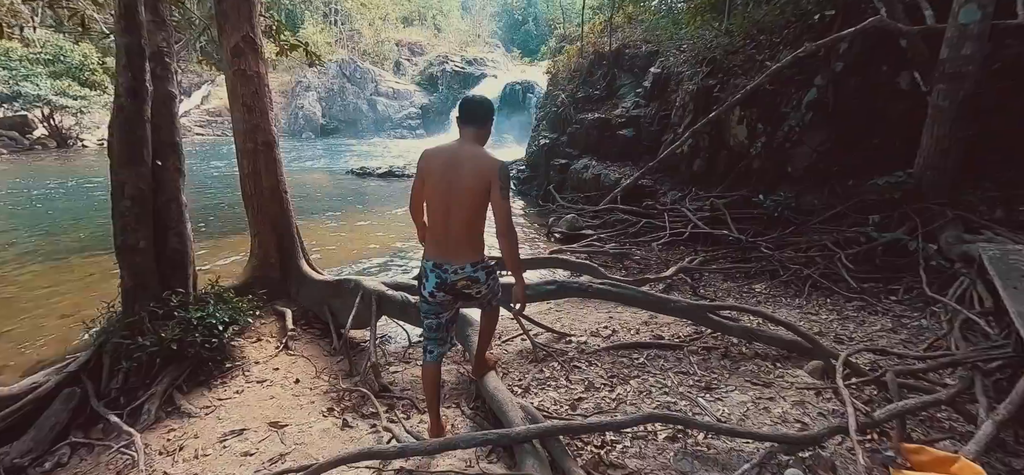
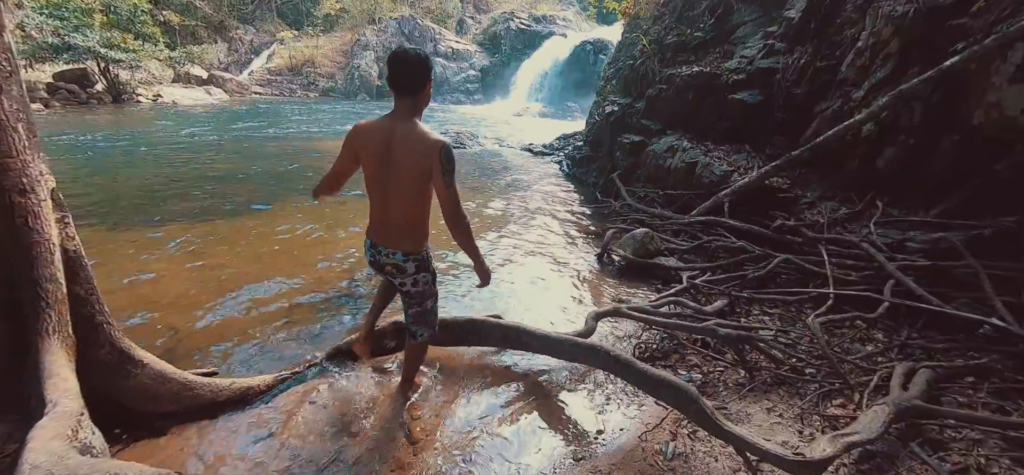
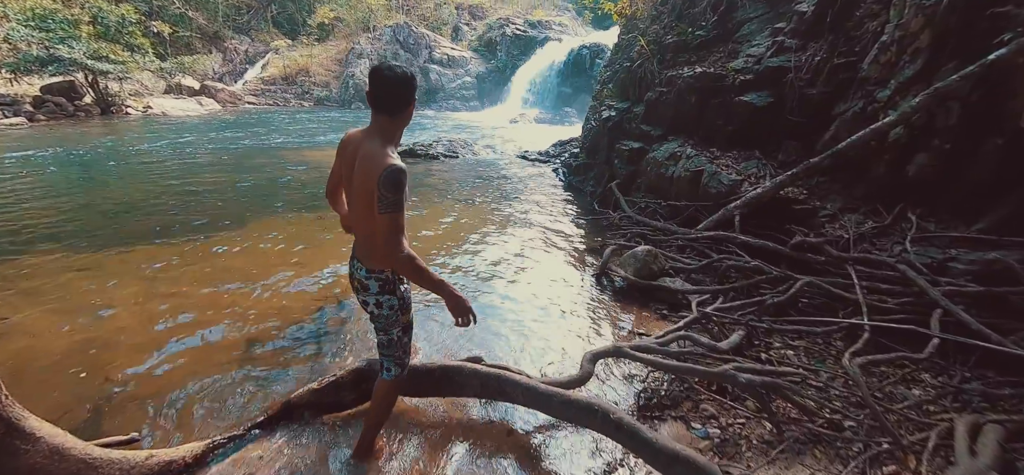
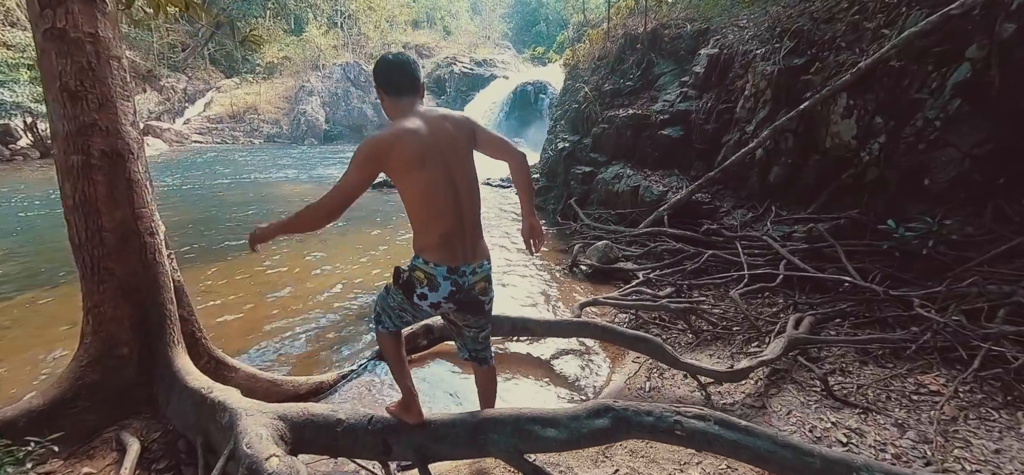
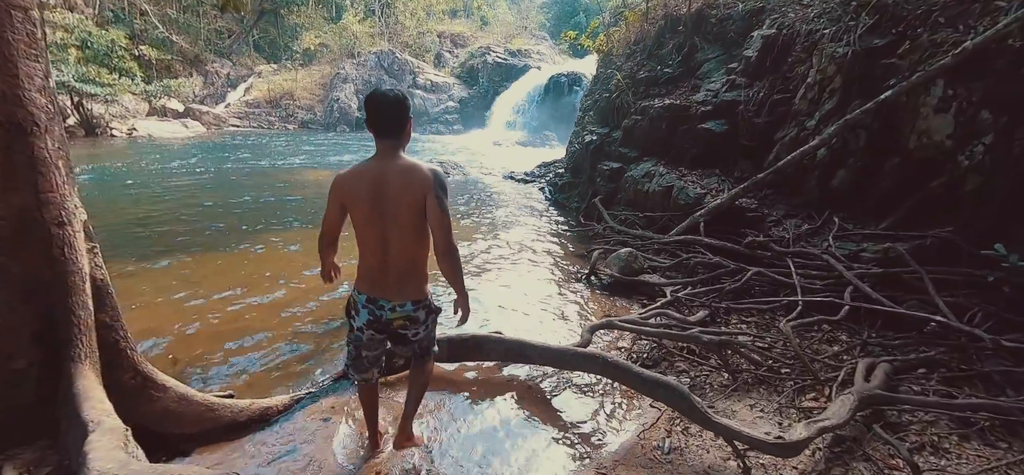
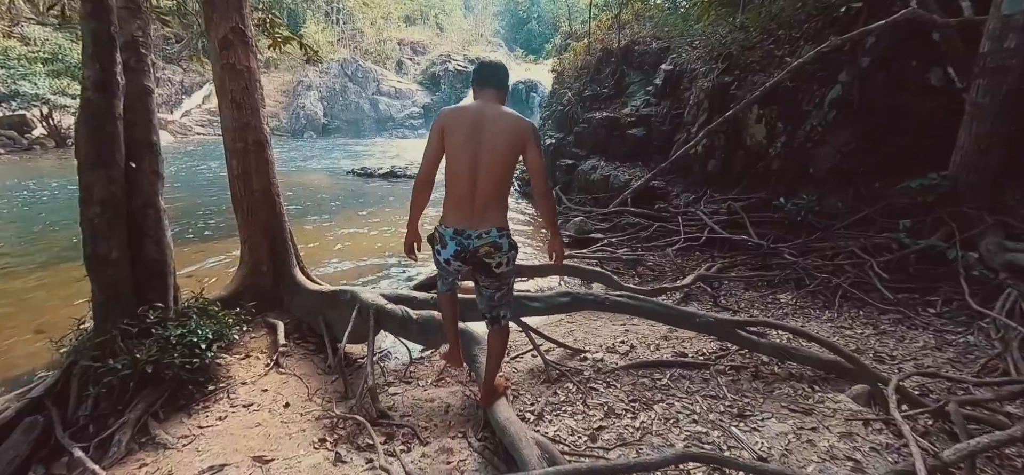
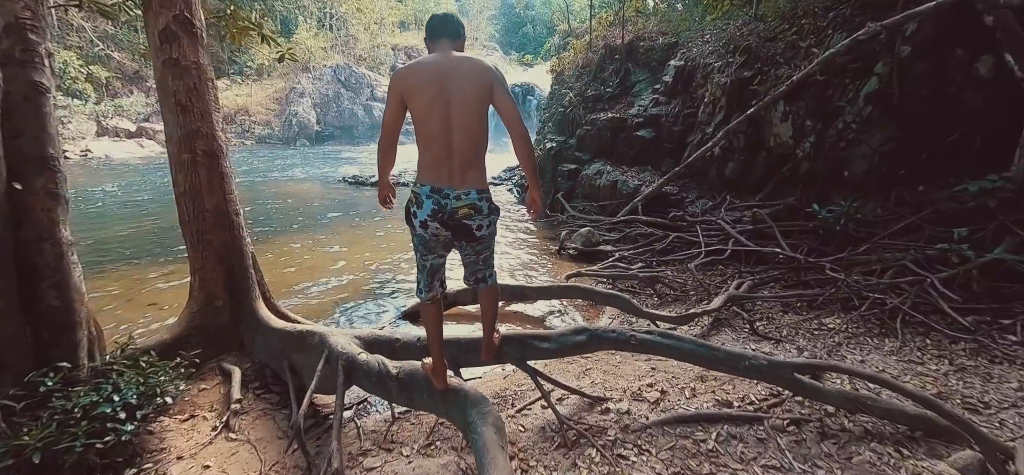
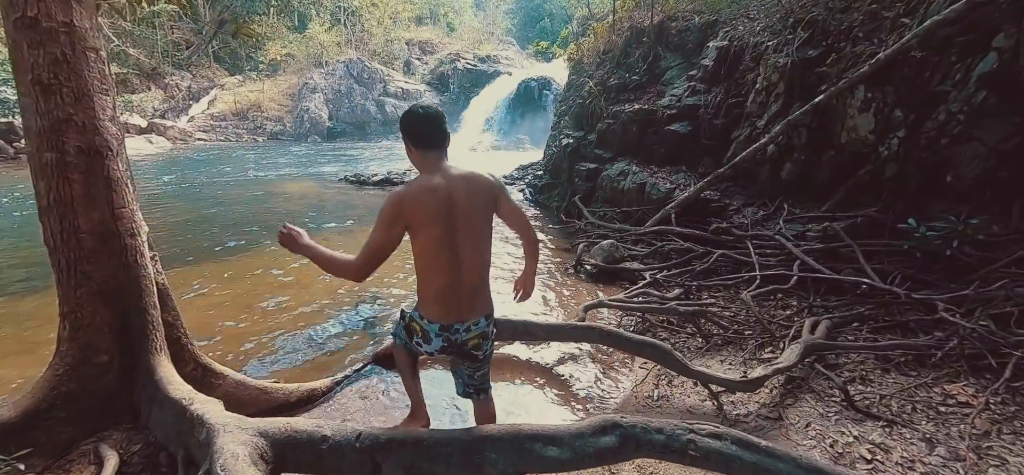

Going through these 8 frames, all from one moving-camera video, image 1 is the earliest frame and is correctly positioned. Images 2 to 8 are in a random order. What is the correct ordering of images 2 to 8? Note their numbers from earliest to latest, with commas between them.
6, 7, 4, 8, 5, 2, 3
